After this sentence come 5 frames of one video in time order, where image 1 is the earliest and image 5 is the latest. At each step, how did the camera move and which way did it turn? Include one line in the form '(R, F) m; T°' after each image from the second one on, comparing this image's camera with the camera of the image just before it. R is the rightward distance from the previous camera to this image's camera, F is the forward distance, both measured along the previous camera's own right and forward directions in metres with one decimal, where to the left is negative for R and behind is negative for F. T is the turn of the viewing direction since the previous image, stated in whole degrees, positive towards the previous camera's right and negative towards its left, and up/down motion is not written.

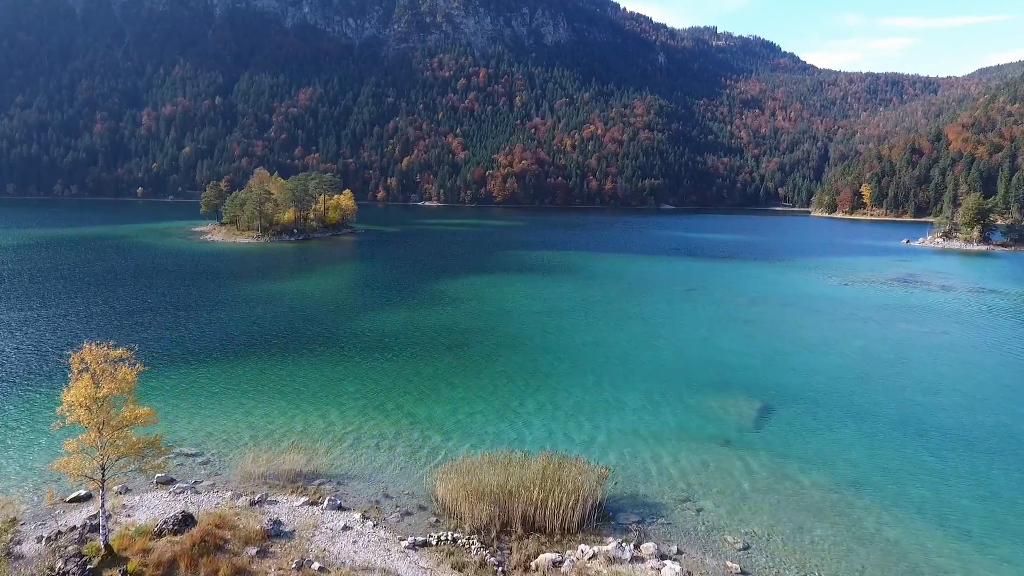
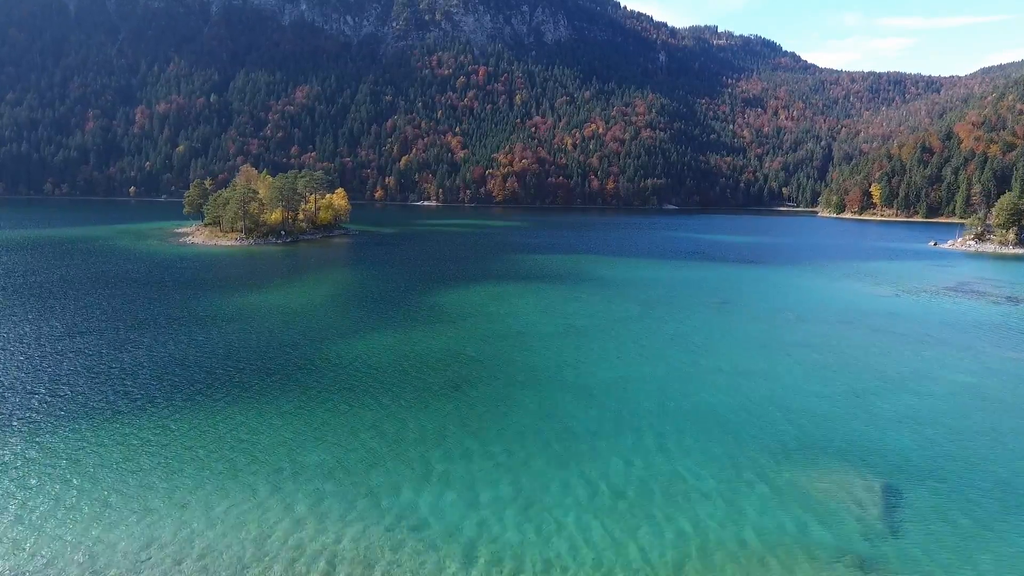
(-0.5, +4.9) m; 0°
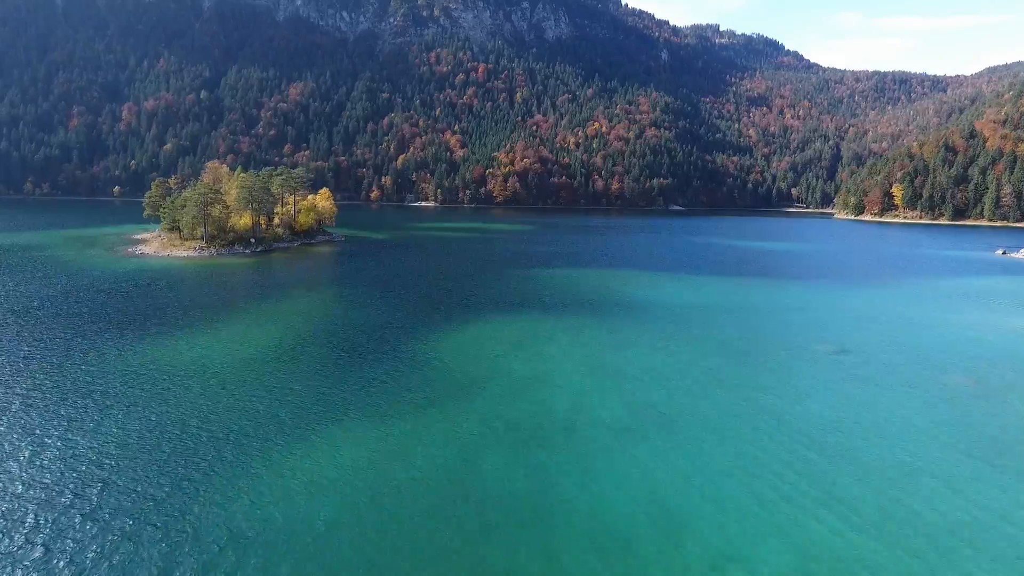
(-1.2, +9.9) m; 0°
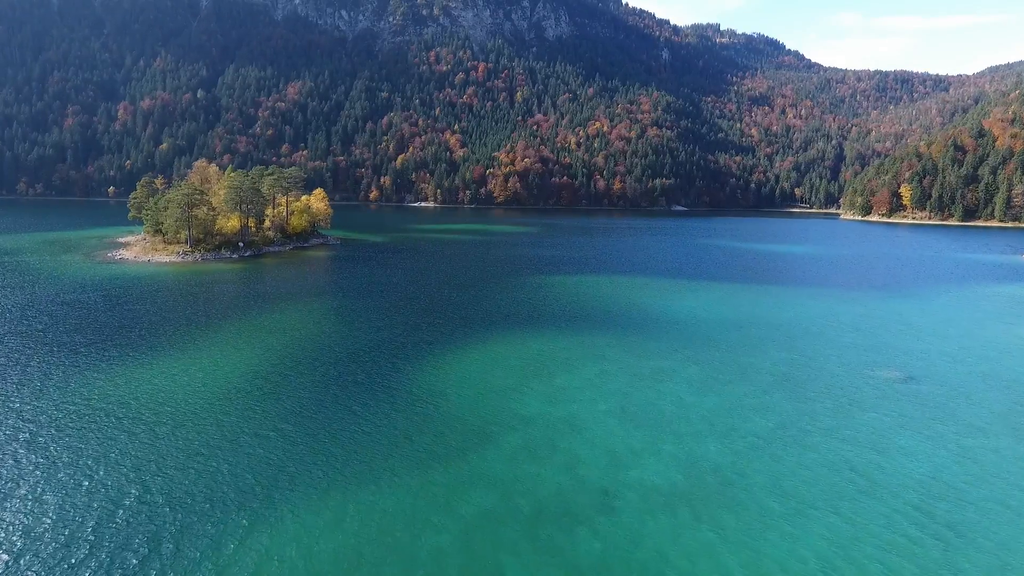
(-0.5, +3.4) m; 0°
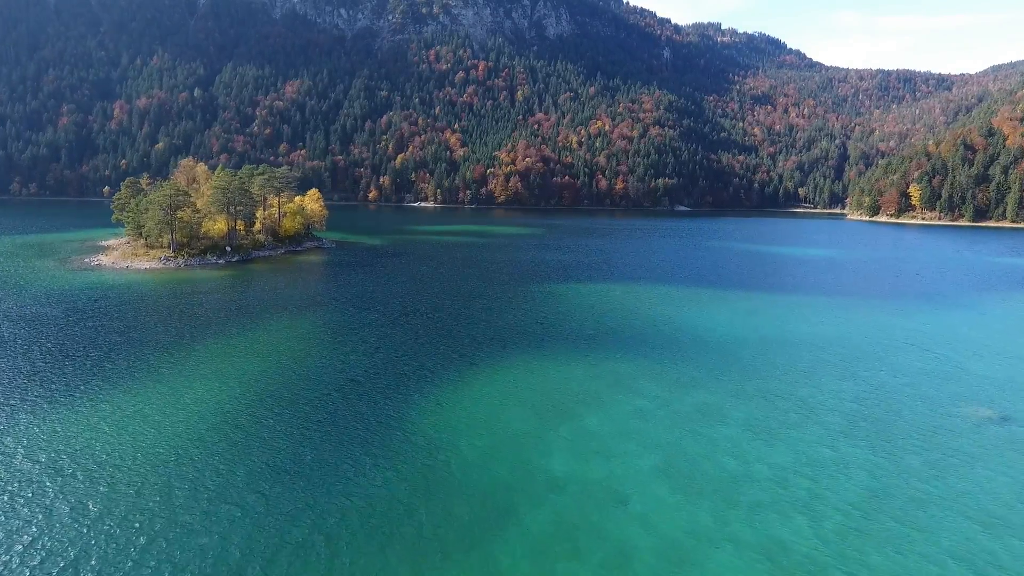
(-0.5, +3.4) m; 0°
